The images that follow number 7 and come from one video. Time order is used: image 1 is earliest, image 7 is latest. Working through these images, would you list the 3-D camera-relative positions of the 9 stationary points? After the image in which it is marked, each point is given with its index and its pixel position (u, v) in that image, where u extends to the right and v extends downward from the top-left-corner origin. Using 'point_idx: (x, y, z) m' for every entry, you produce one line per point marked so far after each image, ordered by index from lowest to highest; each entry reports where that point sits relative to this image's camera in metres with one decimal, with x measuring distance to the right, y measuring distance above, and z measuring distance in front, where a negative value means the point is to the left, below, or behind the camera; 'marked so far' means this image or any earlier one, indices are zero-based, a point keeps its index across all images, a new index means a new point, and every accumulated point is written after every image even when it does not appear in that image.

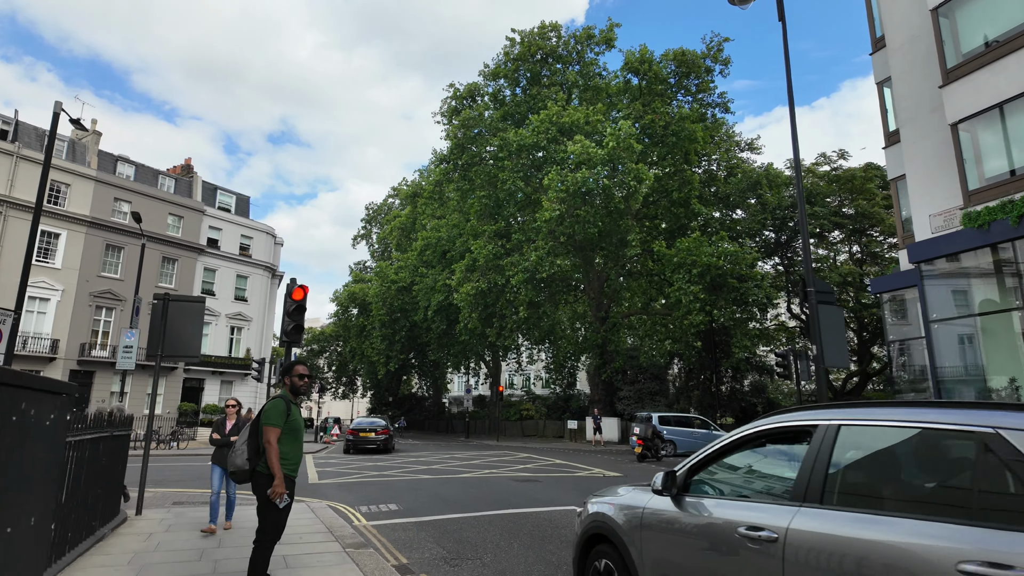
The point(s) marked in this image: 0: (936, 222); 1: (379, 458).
0: (+8.7, +1.4, +12.1) m
1: (-4.2, -5.3, +18.5) m
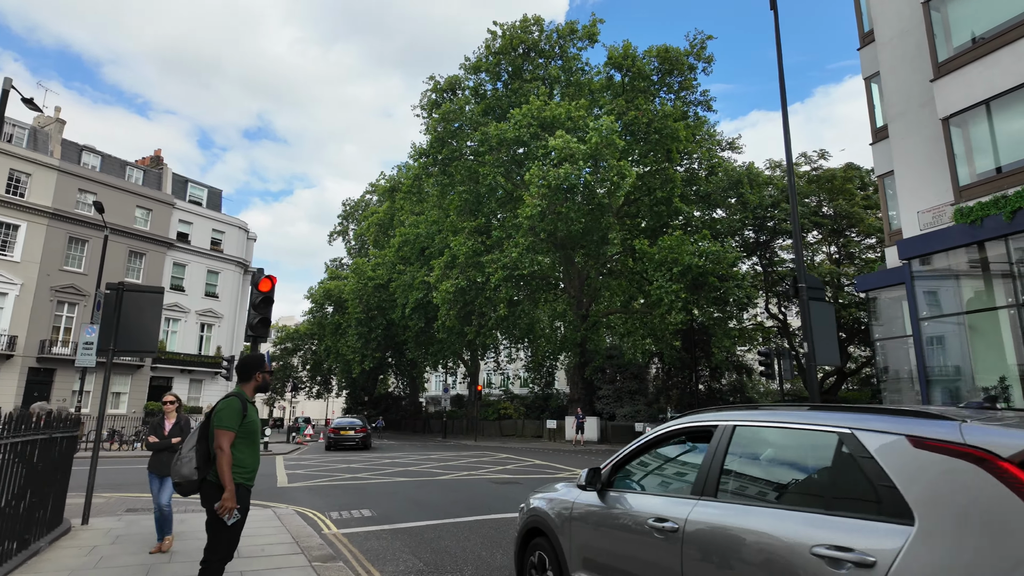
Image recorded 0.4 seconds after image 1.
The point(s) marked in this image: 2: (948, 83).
0: (+8.3, +1.4, +12.0) m
1: (-4.8, -5.1, +17.9) m
2: (+8.2, +3.9, +11.2) m
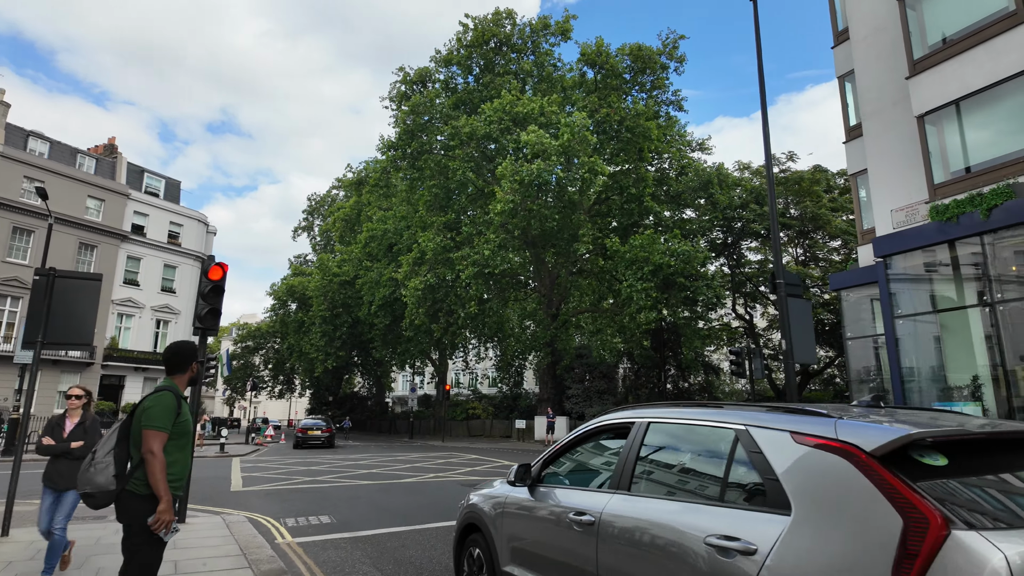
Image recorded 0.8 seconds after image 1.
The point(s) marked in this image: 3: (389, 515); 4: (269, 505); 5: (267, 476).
0: (+7.8, +1.4, +11.9) m
1: (-5.8, -5.0, +17.2) m
2: (+7.7, +3.9, +11.1) m
3: (-1.8, -3.3, +8.5) m
4: (-3.8, -3.4, +9.4) m
5: (-5.3, -4.0, +12.8) m
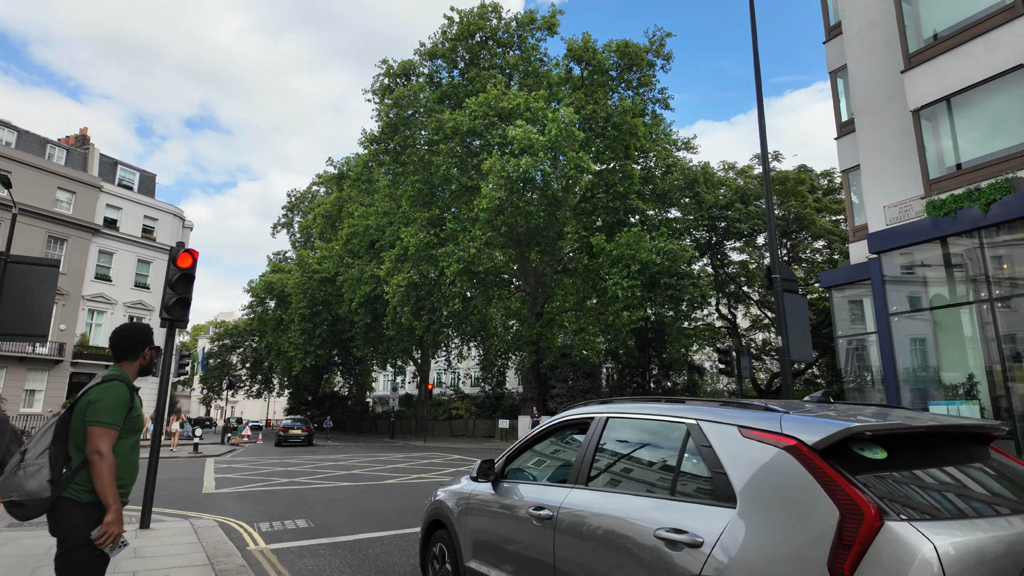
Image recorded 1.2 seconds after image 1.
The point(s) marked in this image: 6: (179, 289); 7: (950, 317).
0: (+7.5, +1.5, +11.8) m
1: (-6.2, -4.8, +16.6) m
2: (+7.5, +4.0, +11.0) m
3: (-2.0, -3.1, +8.1) m
4: (-4.0, -3.3, +8.9) m
5: (-5.6, -3.9, +12.2) m
6: (-3.8, 0.0, +6.8) m
7: (+7.9, -0.5, +10.7) m
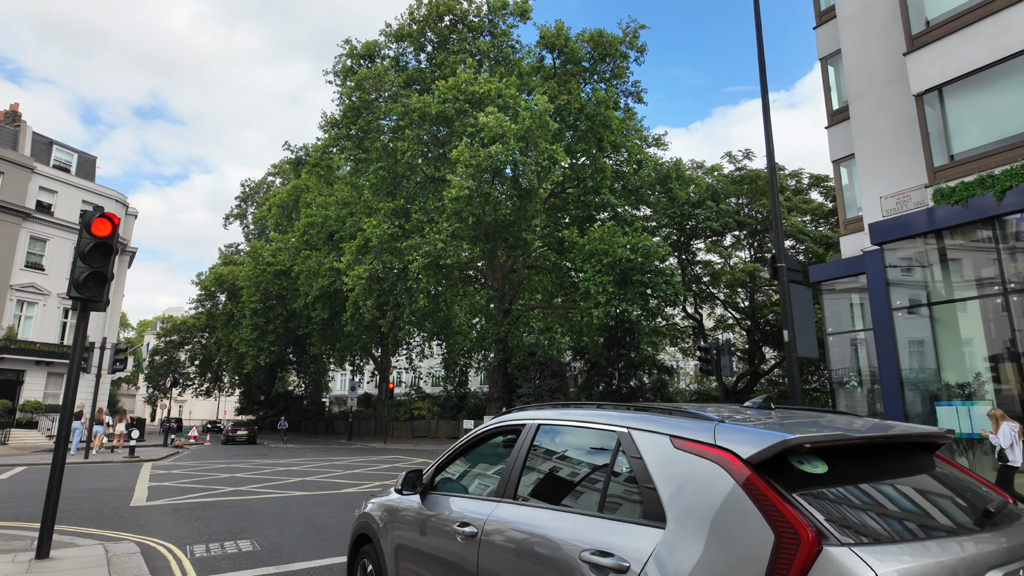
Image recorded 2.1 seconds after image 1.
0: (+7.1, +1.6, +11.3) m
1: (-7.0, -4.5, +15.2) m
2: (+7.2, +4.0, +10.5) m
3: (-2.2, -2.9, +7.0) m
4: (-4.3, -3.0, +7.6) m
5: (-6.1, -3.6, +10.8) m
6: (-3.9, +0.2, +5.5) m
7: (+7.5, -0.4, +10.2) m
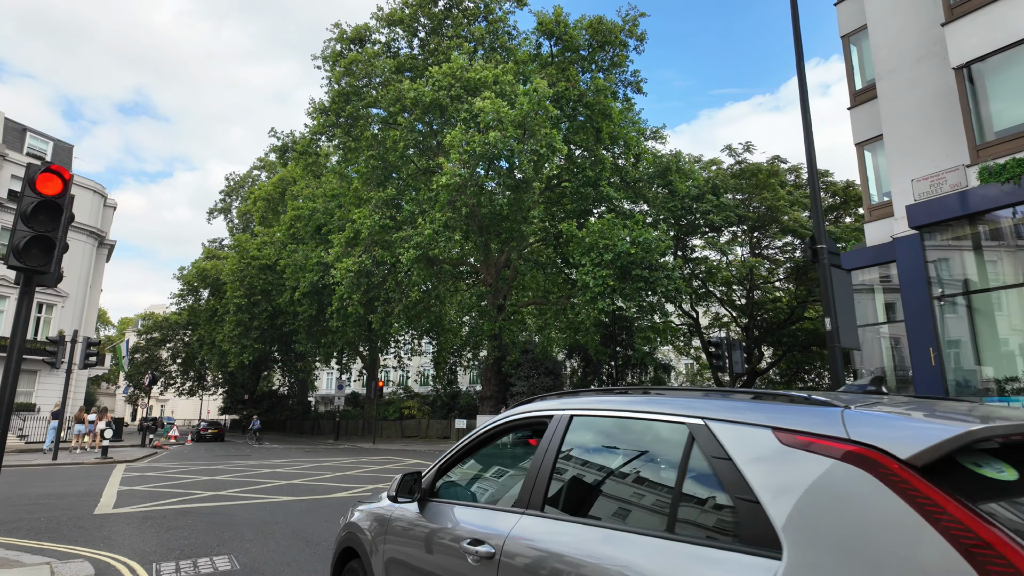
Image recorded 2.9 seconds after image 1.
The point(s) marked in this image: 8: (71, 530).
0: (+7.2, +1.8, +10.6) m
1: (-7.0, -4.3, +14.2) m
2: (+7.3, +4.2, +9.8) m
3: (-2.0, -2.7, +6.1) m
4: (-4.1, -2.8, +6.7) m
5: (-6.0, -3.3, +9.9) m
6: (-3.7, +0.5, +4.6) m
7: (+7.6, -0.2, +9.5) m
8: (-5.2, -2.9, +7.1) m
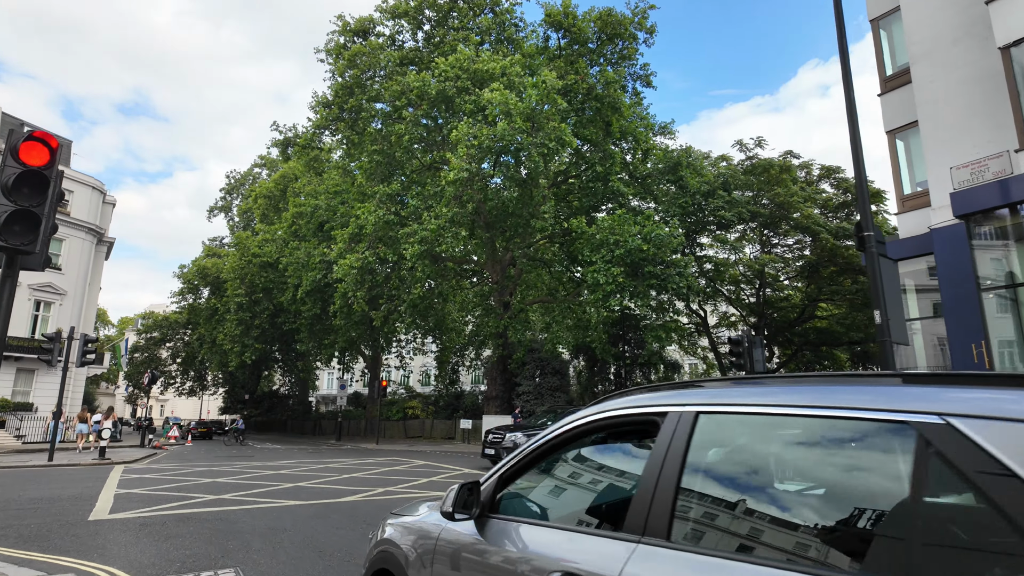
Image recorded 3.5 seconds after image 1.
0: (+7.5, +1.9, +10.1) m
1: (-6.7, -4.2, +13.6) m
2: (+7.6, +4.4, +9.3) m
3: (-1.7, -2.6, +5.5) m
4: (-3.8, -2.7, +6.2) m
5: (-5.7, -3.2, +9.3) m
6: (-3.4, +0.6, +4.1) m
7: (+7.9, -0.1, +9.0) m
8: (-4.9, -2.8, +6.5) m
